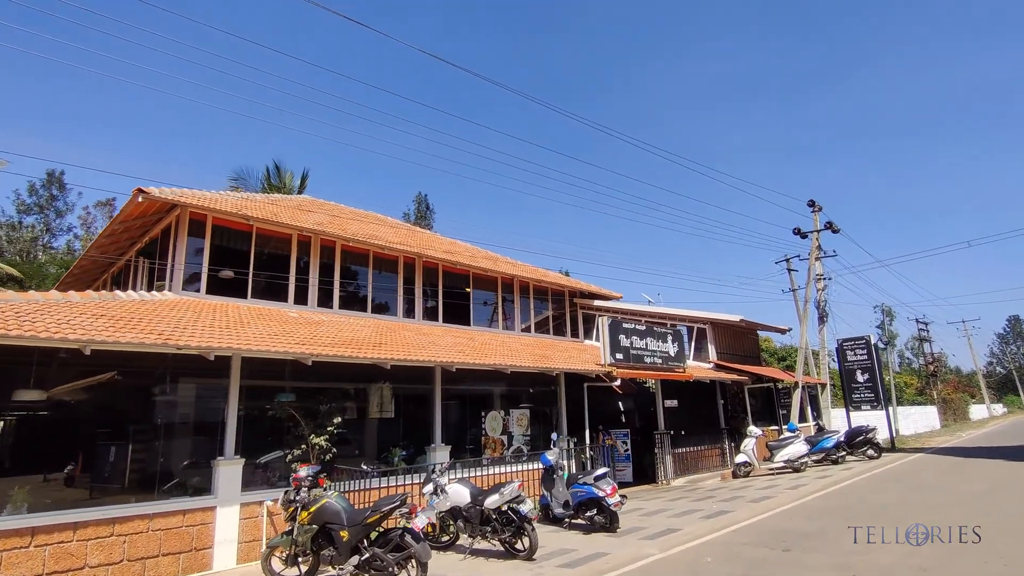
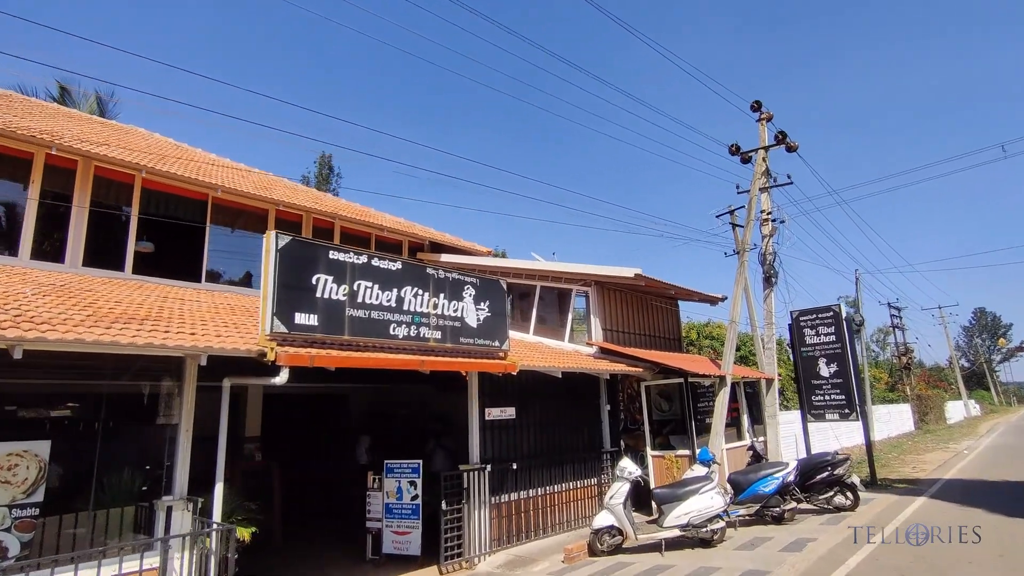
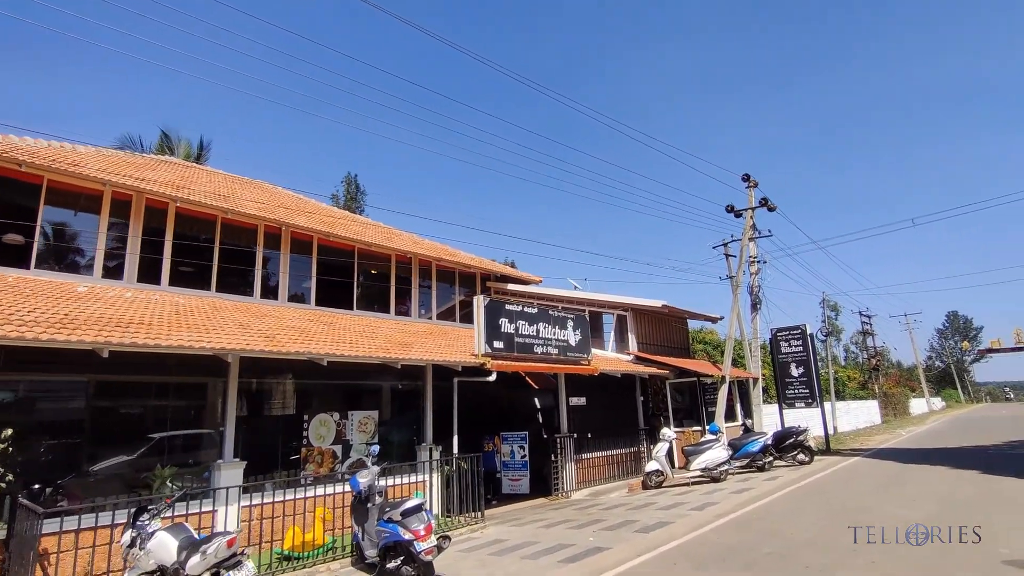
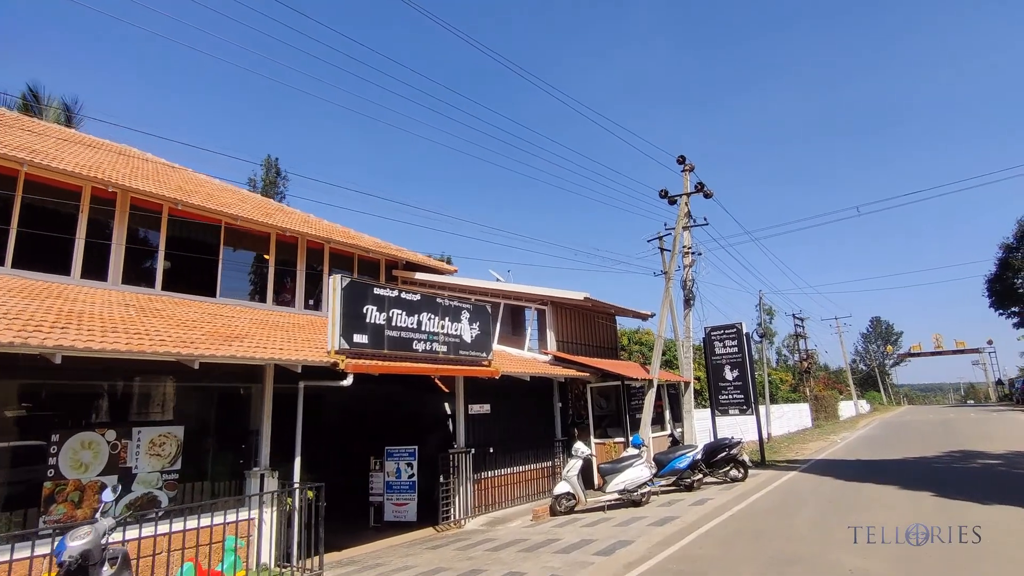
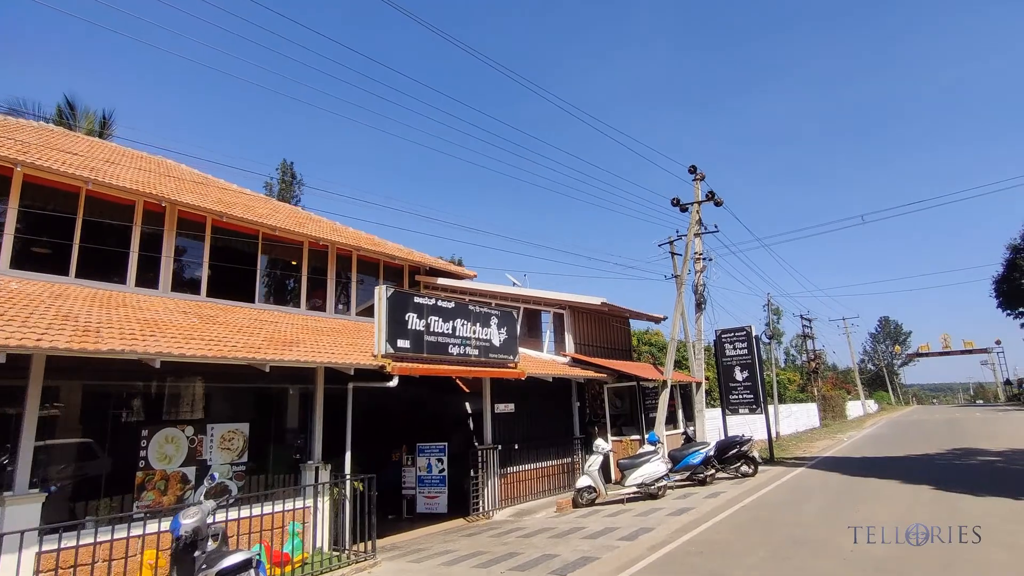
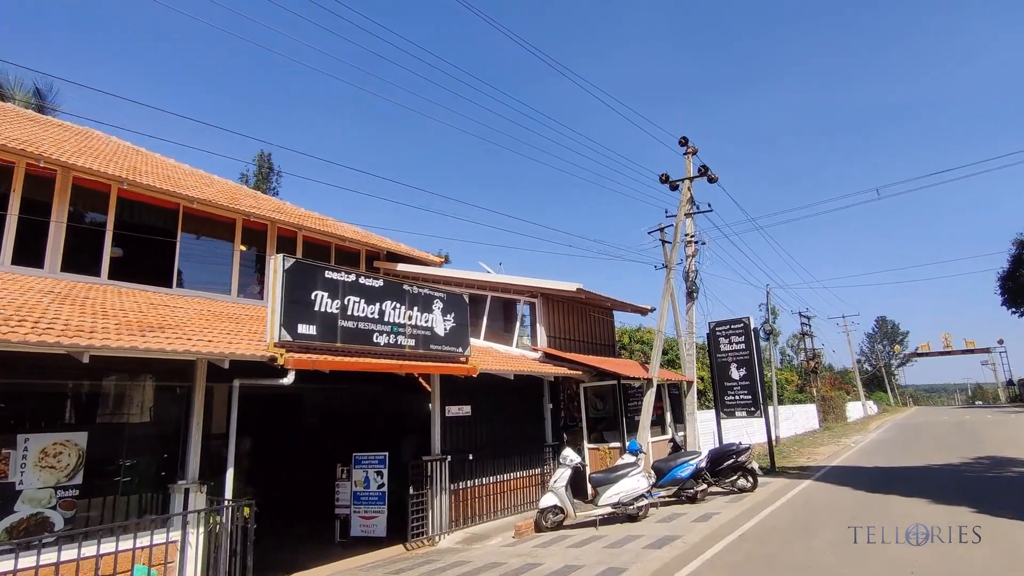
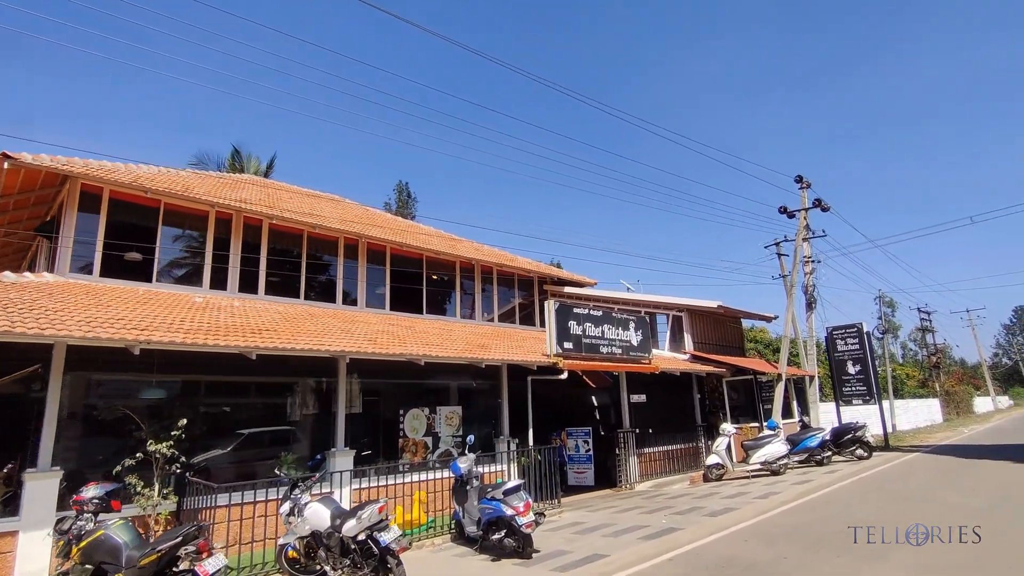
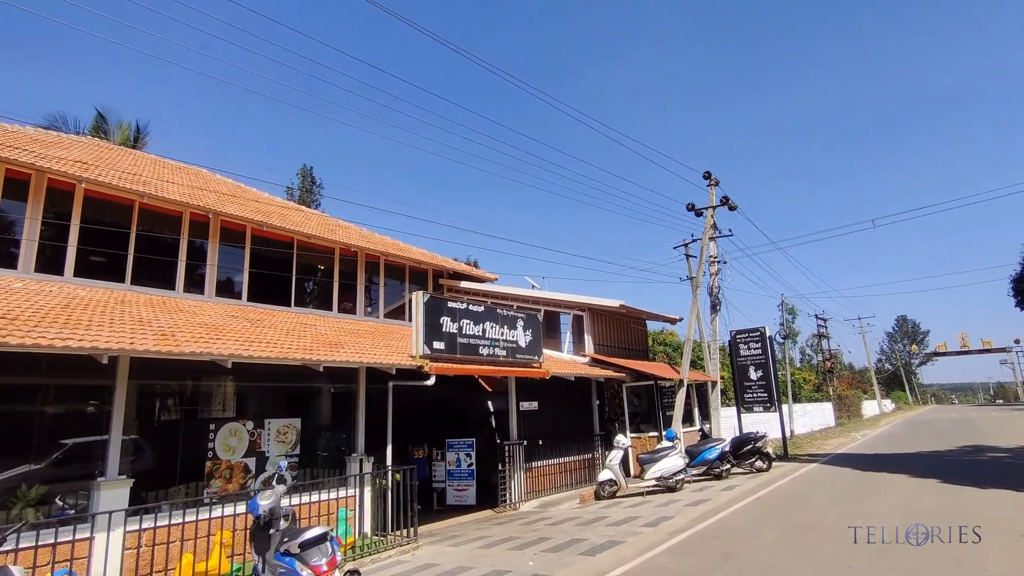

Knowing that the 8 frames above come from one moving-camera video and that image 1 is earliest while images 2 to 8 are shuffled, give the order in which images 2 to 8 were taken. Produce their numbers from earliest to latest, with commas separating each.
7, 3, 8, 5, 4, 6, 2
